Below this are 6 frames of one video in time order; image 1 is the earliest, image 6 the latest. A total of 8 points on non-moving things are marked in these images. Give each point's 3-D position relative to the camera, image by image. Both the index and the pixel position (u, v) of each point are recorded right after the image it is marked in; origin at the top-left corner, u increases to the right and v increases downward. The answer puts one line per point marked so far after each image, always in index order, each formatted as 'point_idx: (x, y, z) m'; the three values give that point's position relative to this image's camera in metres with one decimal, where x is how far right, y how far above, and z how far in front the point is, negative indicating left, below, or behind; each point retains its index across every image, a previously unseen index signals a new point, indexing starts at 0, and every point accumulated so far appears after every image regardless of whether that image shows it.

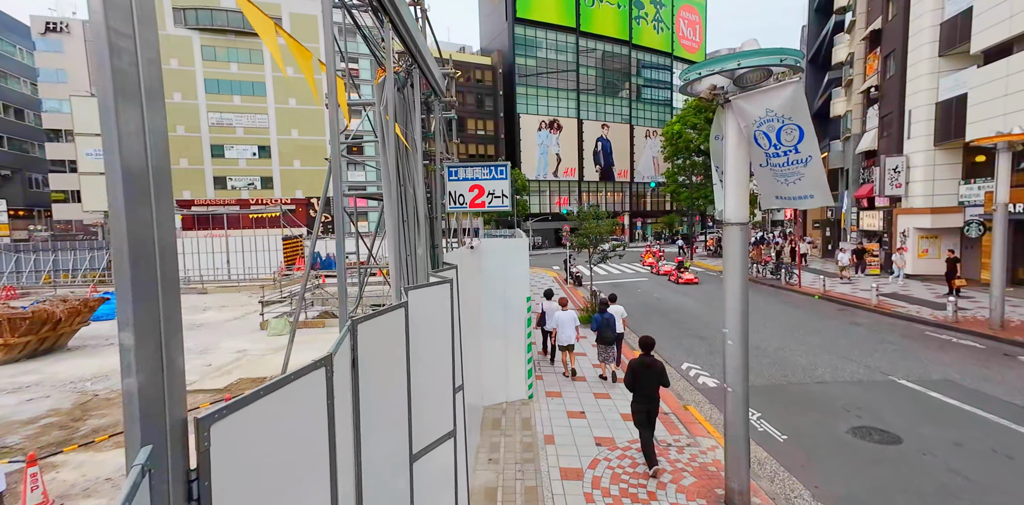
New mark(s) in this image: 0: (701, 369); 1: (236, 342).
0: (+3.9, -2.4, +9.4) m
1: (-6.6, -2.1, +11.0) m
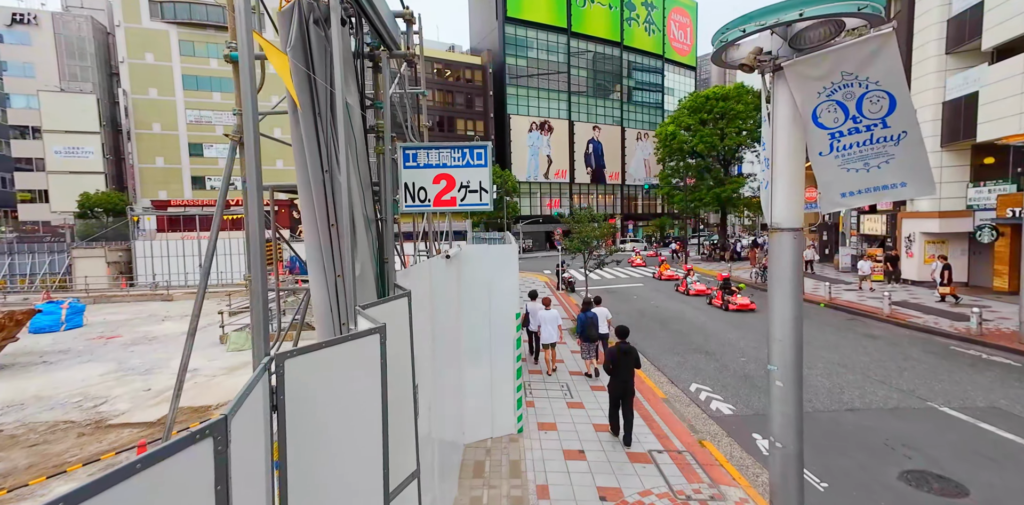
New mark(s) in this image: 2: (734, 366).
0: (+3.6, -2.5, +8.4) m
1: (-6.8, -2.3, +9.8) m
2: (+4.6, -2.4, +9.7) m
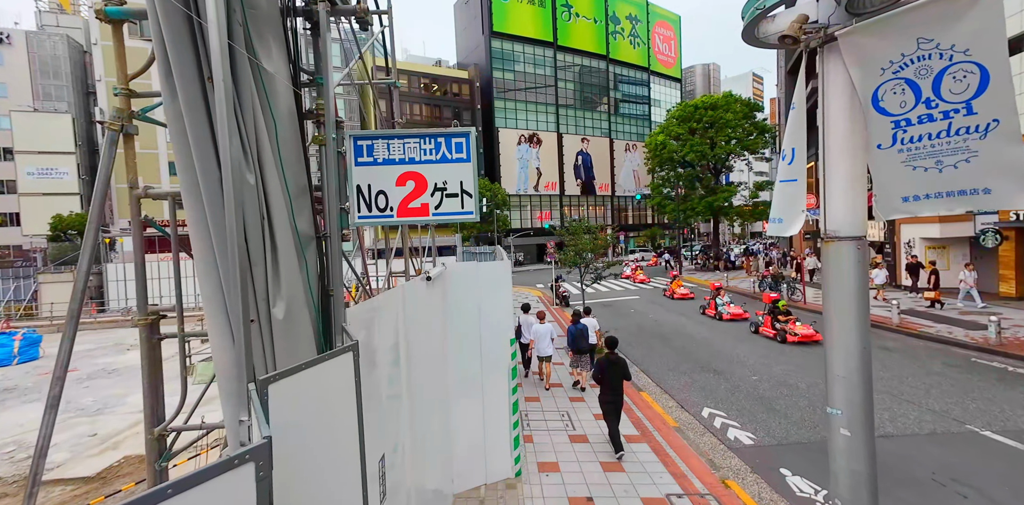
0: (+3.5, -2.7, +7.6) m
1: (-6.9, -2.7, +8.8) m
2: (+4.5, -2.6, +8.9) m
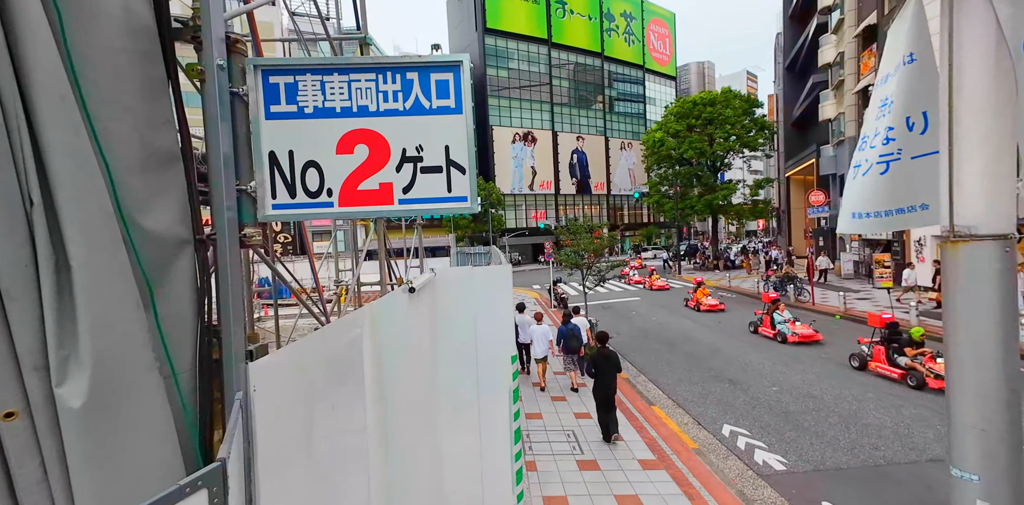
0: (+3.5, -2.7, +6.9) m
1: (-6.9, -2.8, +7.9) m
2: (+4.5, -2.6, +8.2) m
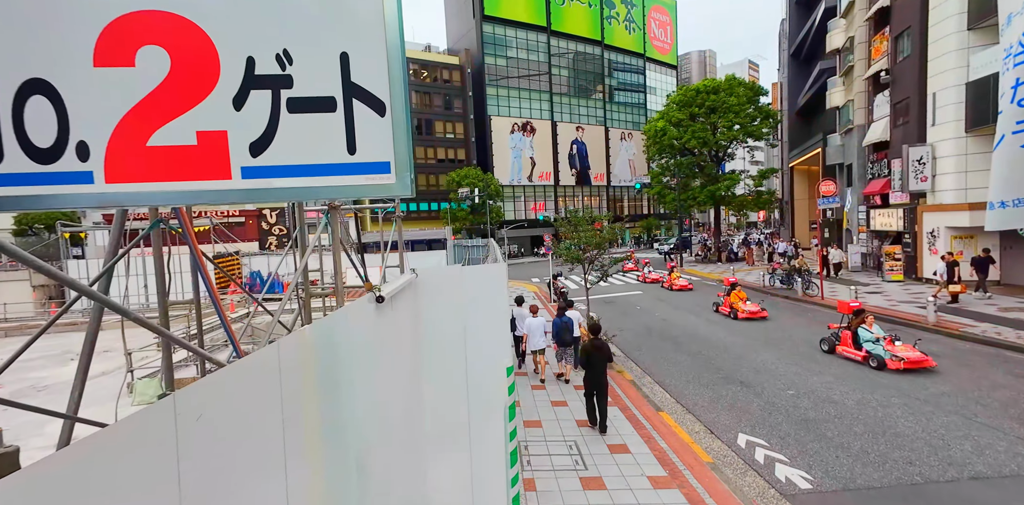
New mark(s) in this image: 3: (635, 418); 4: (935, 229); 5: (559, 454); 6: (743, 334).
0: (+3.5, -2.6, +6.3) m
1: (-7.0, -2.7, +7.3) m
2: (+4.5, -2.5, +7.6) m
3: (+2.0, -2.6, +7.4) m
4: (+15.2, +0.9, +16.7) m
5: (+0.6, -2.7, +6.3) m
6: (+5.9, -2.1, +12.0) m
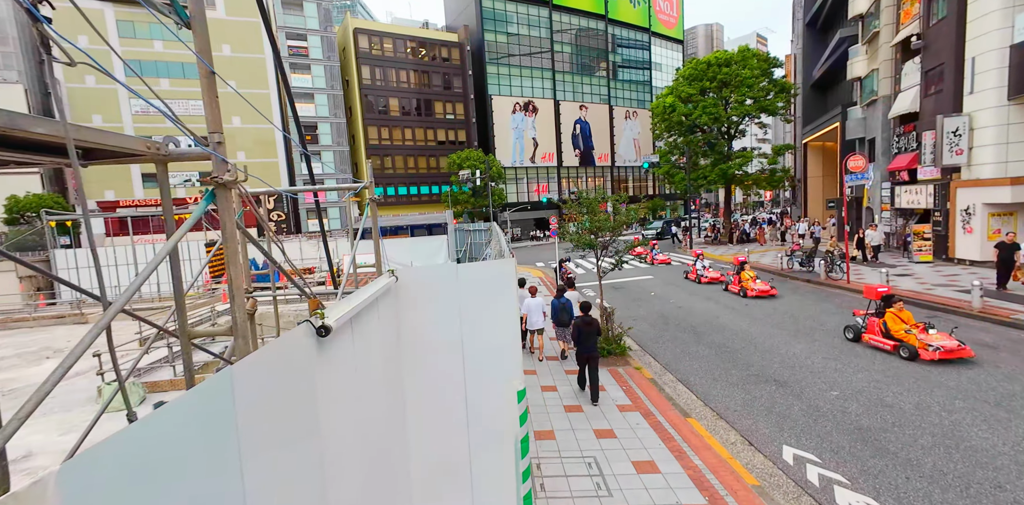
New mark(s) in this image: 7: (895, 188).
0: (+3.6, -2.5, +5.4) m
1: (-6.9, -2.6, +6.5) m
2: (+4.6, -2.2, +6.7) m
3: (+2.1, -2.4, +6.5) m
4: (+15.3, +1.6, +15.6) m
5: (+0.7, -2.6, +5.4) m
6: (+6.1, -1.7, +11.0) m
7: (+16.3, +2.7, +19.8) m
